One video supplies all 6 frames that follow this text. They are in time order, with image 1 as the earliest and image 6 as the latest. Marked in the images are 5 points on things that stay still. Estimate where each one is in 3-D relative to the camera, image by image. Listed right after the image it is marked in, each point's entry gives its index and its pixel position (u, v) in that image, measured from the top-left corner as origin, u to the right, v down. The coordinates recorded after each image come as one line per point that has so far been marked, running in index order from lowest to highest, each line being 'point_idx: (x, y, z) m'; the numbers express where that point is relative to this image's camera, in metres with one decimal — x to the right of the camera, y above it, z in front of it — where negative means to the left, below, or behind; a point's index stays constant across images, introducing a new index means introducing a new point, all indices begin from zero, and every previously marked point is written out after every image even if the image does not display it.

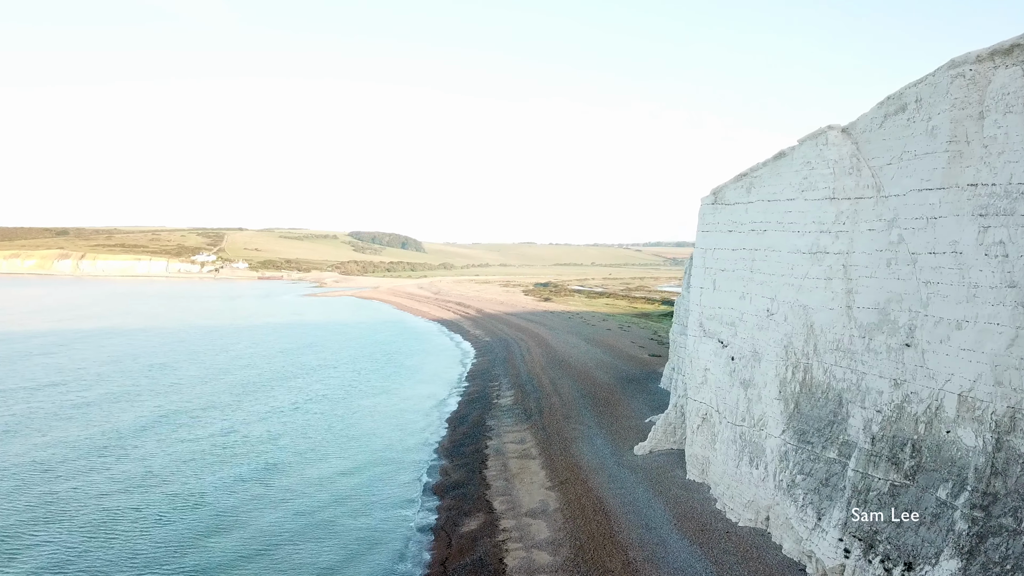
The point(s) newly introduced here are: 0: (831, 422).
0: (+6.4, -2.7, +12.3) m
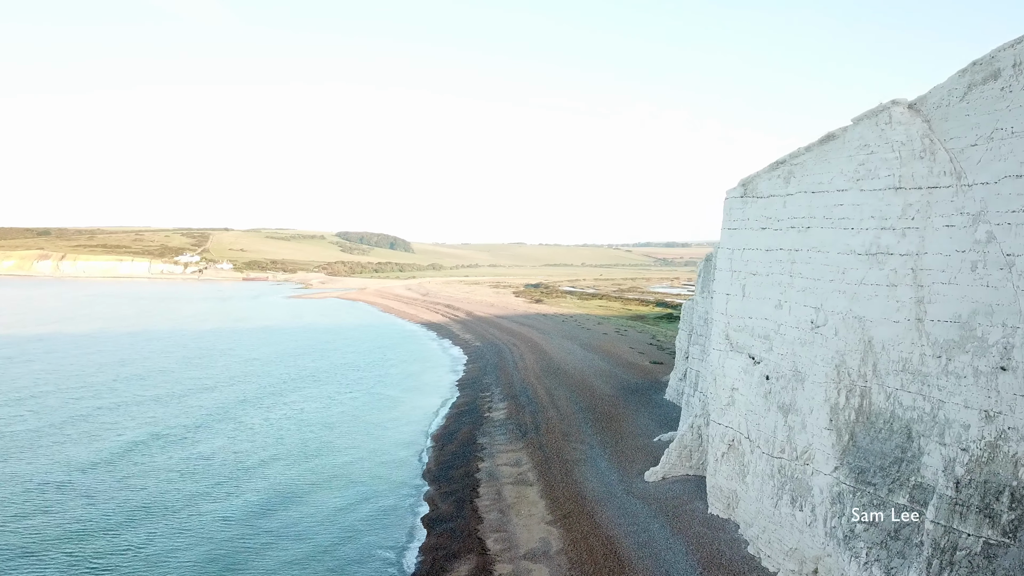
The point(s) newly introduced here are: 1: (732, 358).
0: (+6.4, -2.8, +10.1) m
1: (+5.0, -1.6, +13.9) m
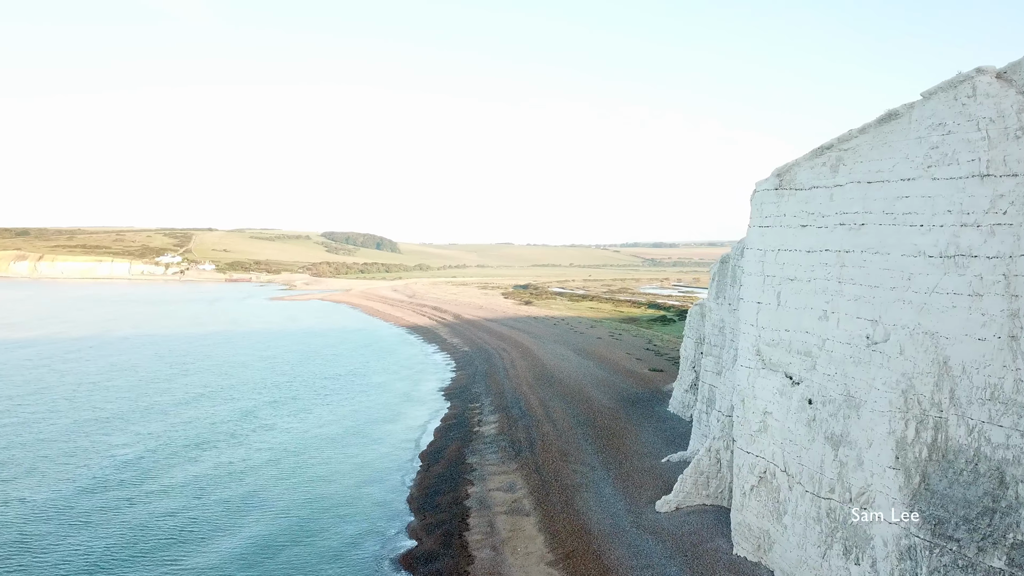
0: (+6.4, -3.0, +8.2) m
1: (+4.9, -1.7, +12.0) m
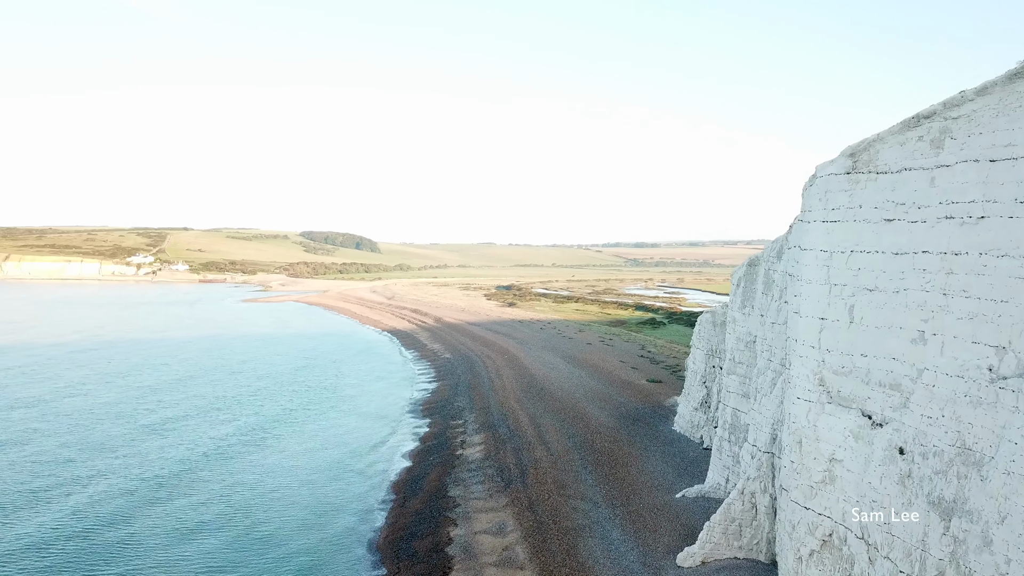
0: (+6.4, -3.1, +5.6) m
1: (+4.8, -1.9, +9.4) m
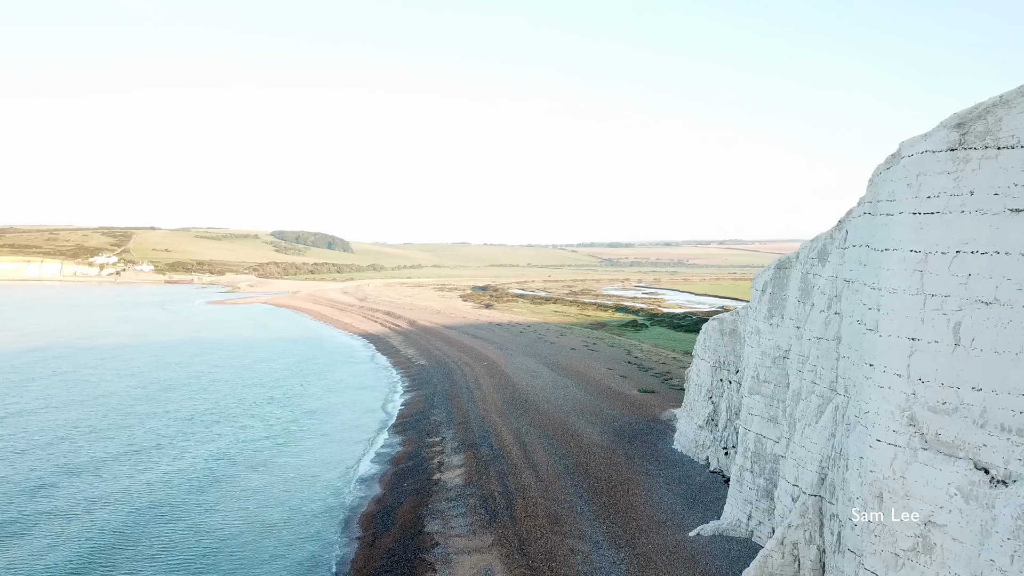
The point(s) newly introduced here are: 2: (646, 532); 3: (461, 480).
0: (+6.6, -3.3, +3.6) m
1: (+4.8, -2.0, +7.2) m
2: (+3.1, -5.7, +14.3) m
3: (-1.6, -5.9, +18.9) m
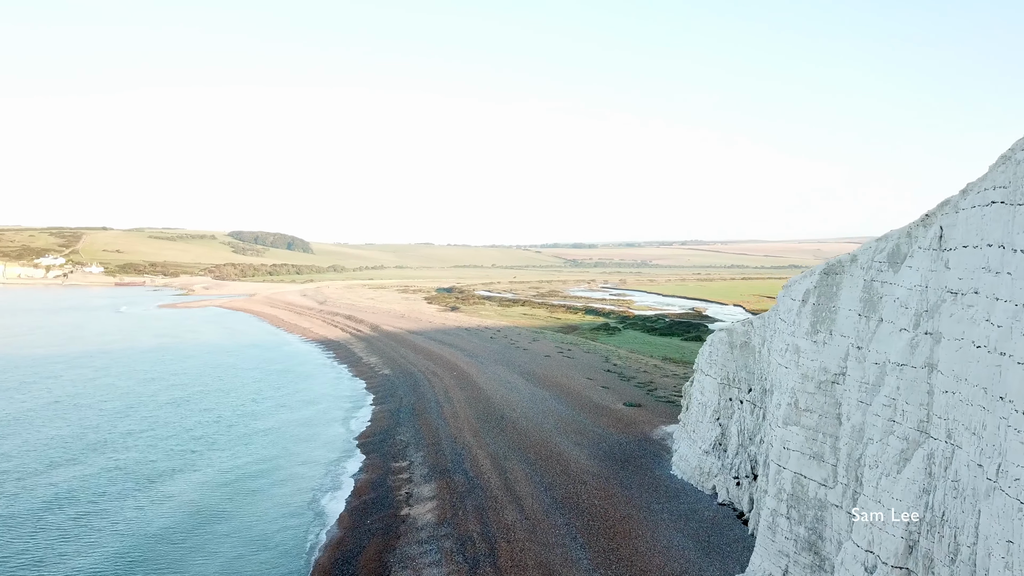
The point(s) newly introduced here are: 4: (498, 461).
0: (+6.9, -3.4, +1.5) m
1: (+5.0, -2.2, +5.0) m
2: (+2.8, -5.8, +12.0) m
3: (-2.1, -6.1, +16.3) m
4: (-0.4, -5.5, +19.4) m
